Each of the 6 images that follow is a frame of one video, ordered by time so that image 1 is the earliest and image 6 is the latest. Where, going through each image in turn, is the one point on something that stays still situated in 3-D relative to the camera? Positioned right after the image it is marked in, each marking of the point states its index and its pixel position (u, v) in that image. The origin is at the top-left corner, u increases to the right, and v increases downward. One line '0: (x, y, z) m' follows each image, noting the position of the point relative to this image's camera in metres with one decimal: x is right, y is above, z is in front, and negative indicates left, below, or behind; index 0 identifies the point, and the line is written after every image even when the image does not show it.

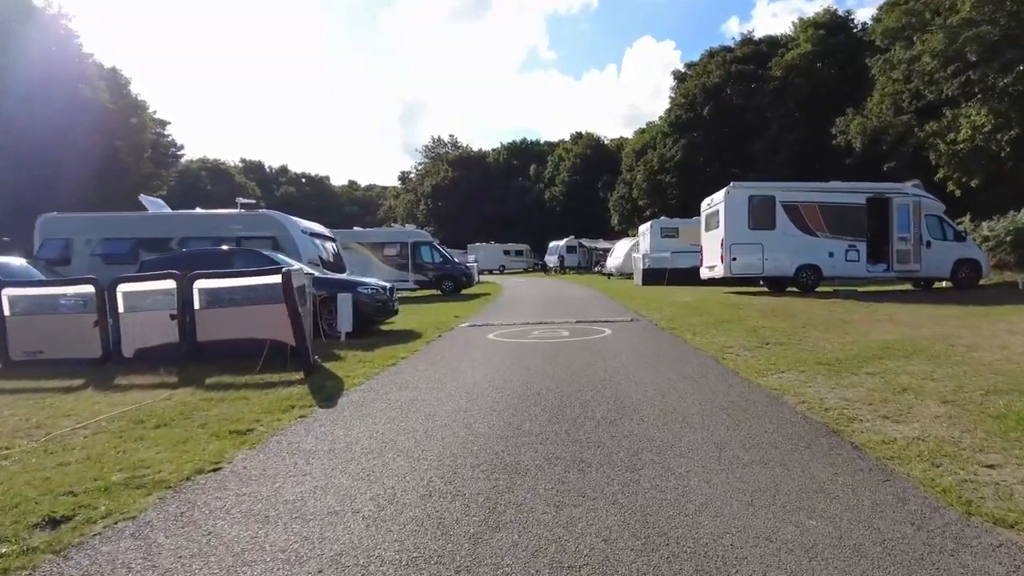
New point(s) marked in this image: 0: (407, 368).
0: (-1.5, -1.1, +9.2) m
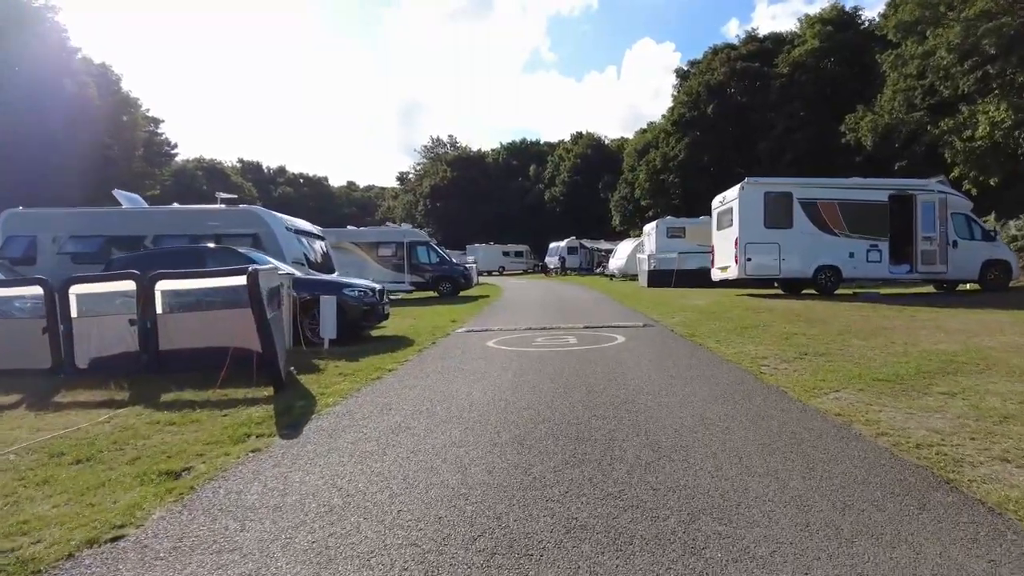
0: (-1.4, -1.2, +8.0) m
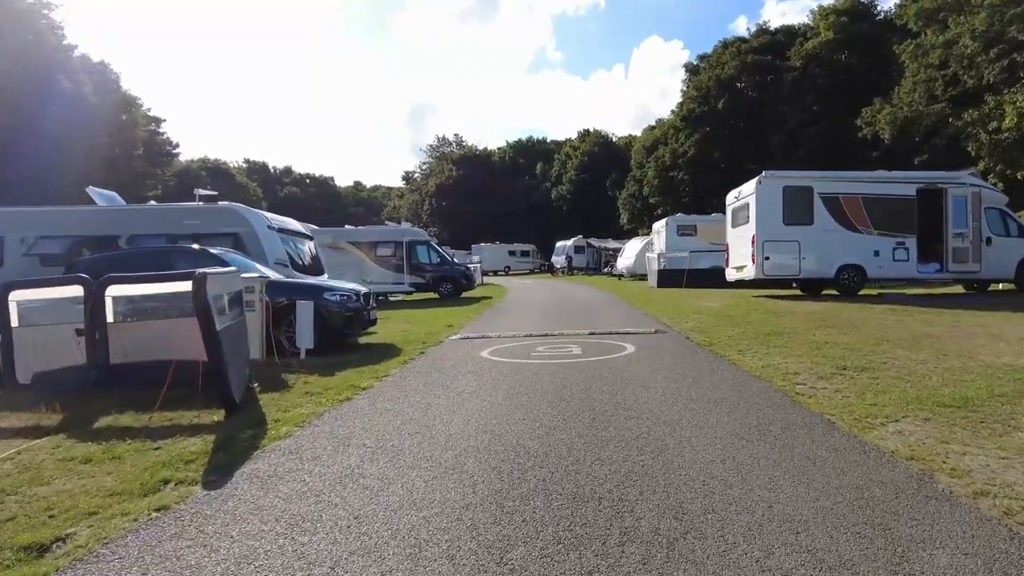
0: (-1.5, -1.2, +6.8) m
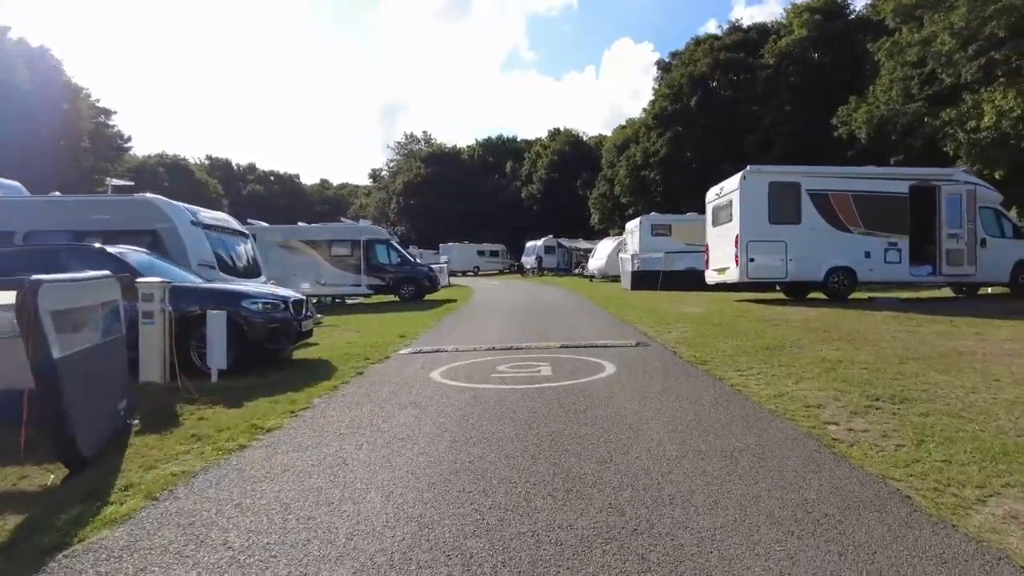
0: (-2.0, -1.3, +5.0) m
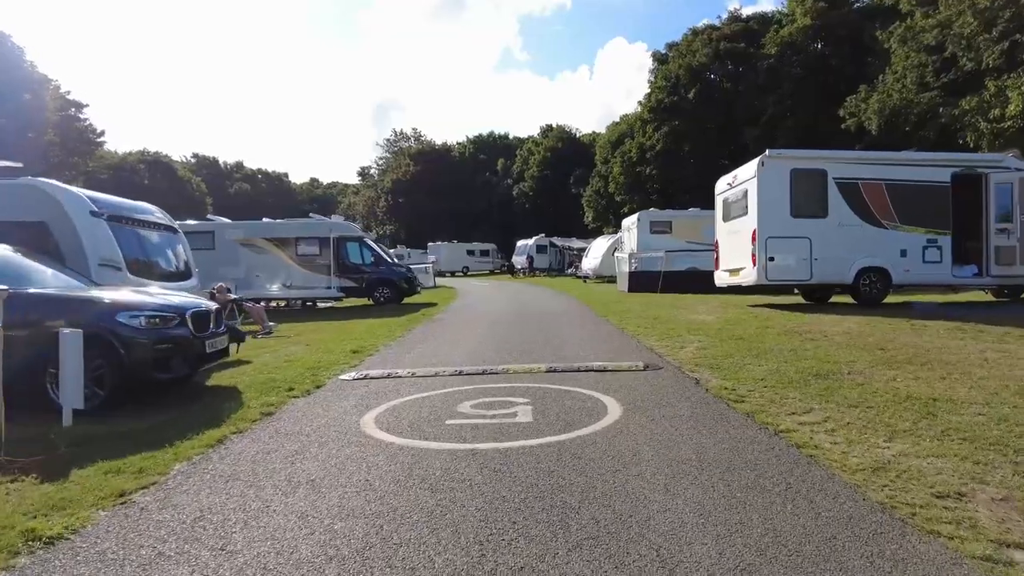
0: (-2.2, -1.4, +2.6) m
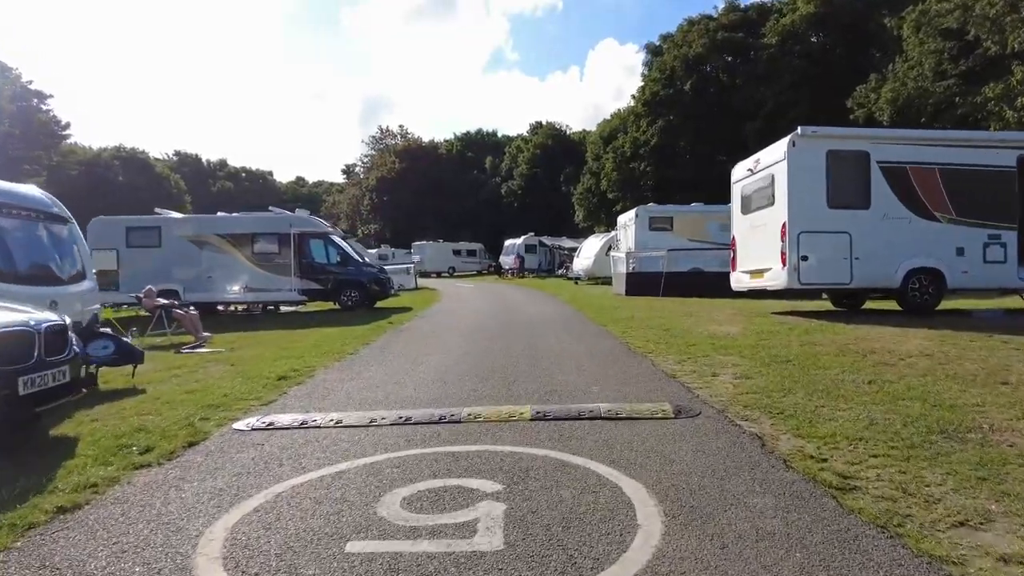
0: (-2.4, -1.5, 0.0) m
